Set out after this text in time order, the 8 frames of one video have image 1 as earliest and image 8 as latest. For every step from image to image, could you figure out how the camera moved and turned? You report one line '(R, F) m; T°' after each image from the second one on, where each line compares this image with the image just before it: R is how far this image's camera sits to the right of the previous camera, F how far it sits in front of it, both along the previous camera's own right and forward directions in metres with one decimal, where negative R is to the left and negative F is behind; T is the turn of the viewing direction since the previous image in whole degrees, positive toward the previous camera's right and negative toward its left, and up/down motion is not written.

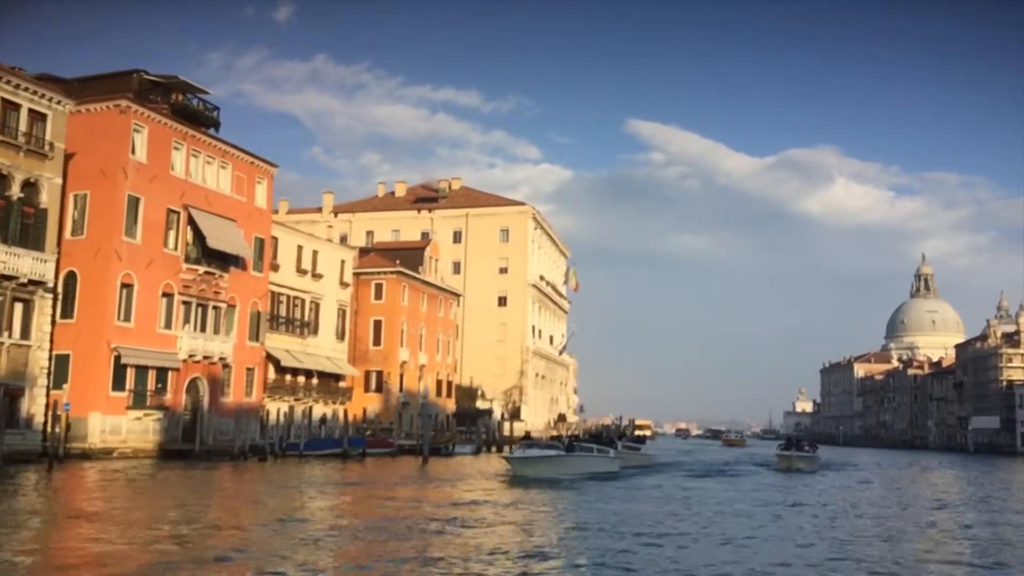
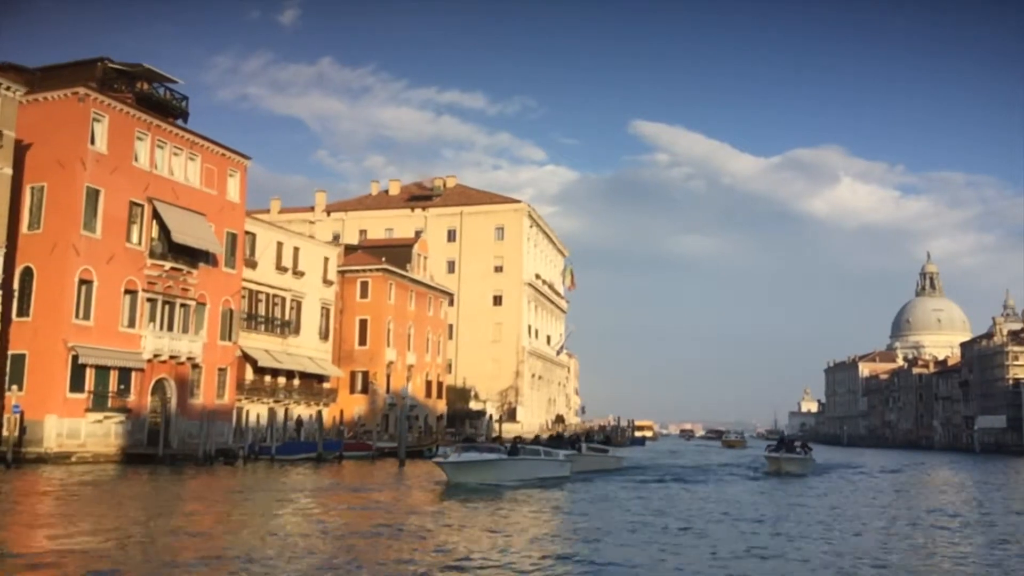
(+1.0, +1.9) m; 0°
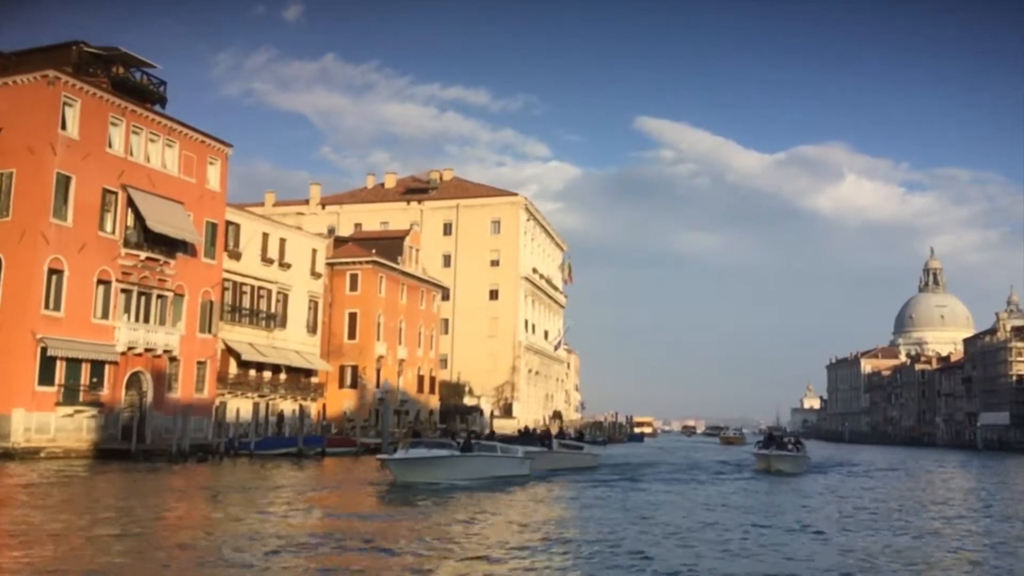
(+0.6, +1.3) m; 0°
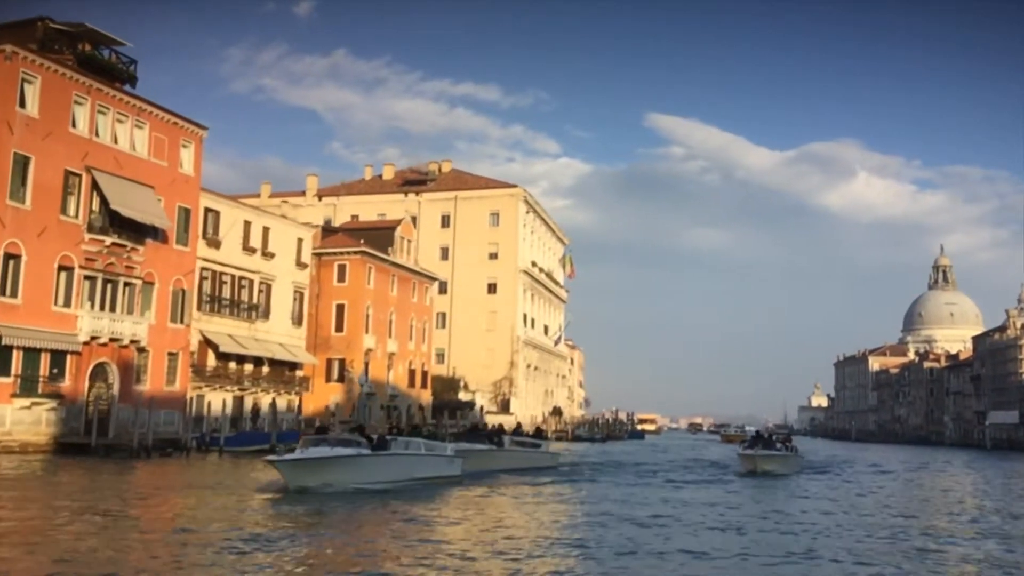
(+1.0, +1.9) m; 0°
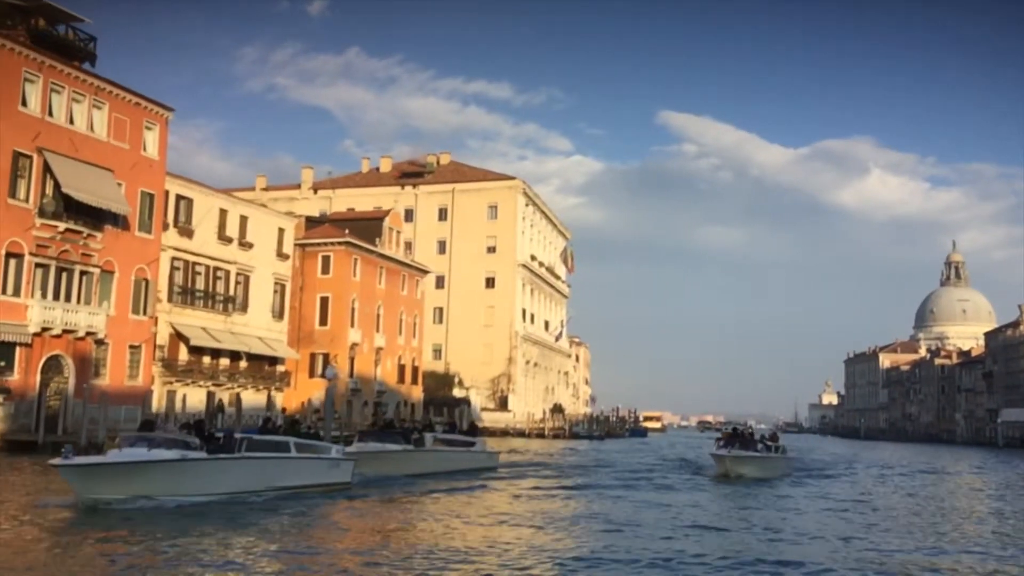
(+1.2, +2.3) m; -1°
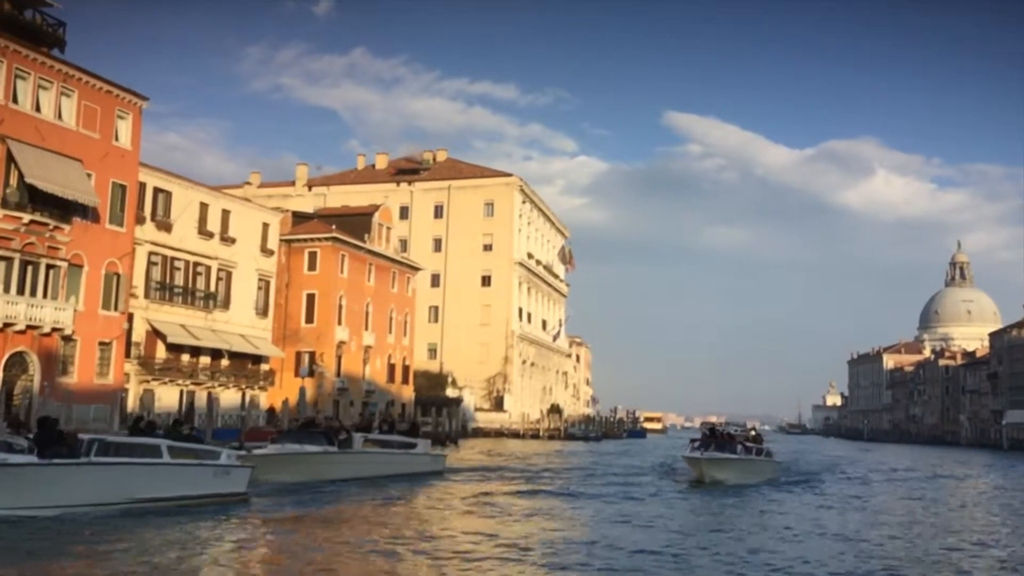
(+0.8, +1.4) m; 0°
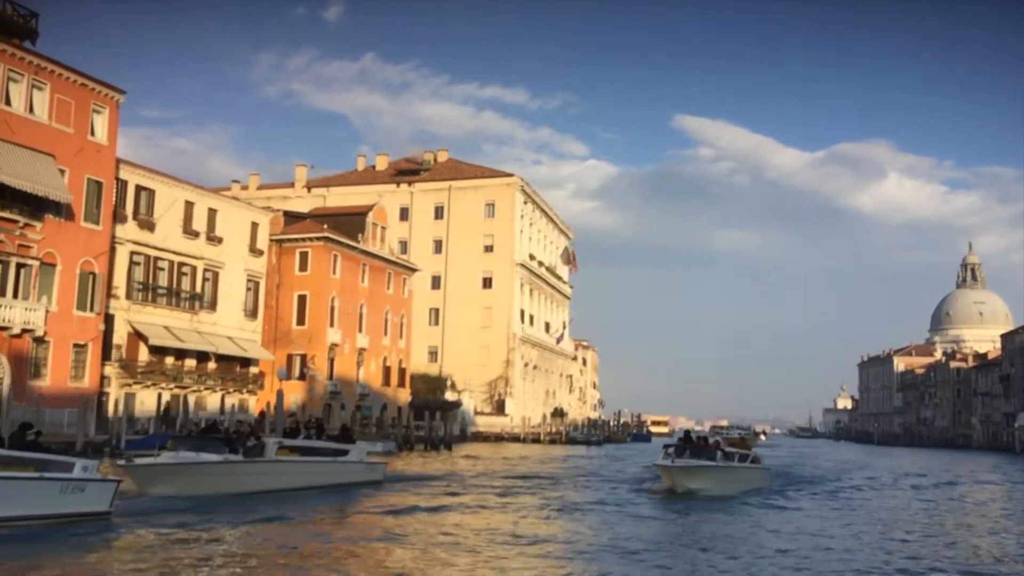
(+0.7, +1.4) m; -1°
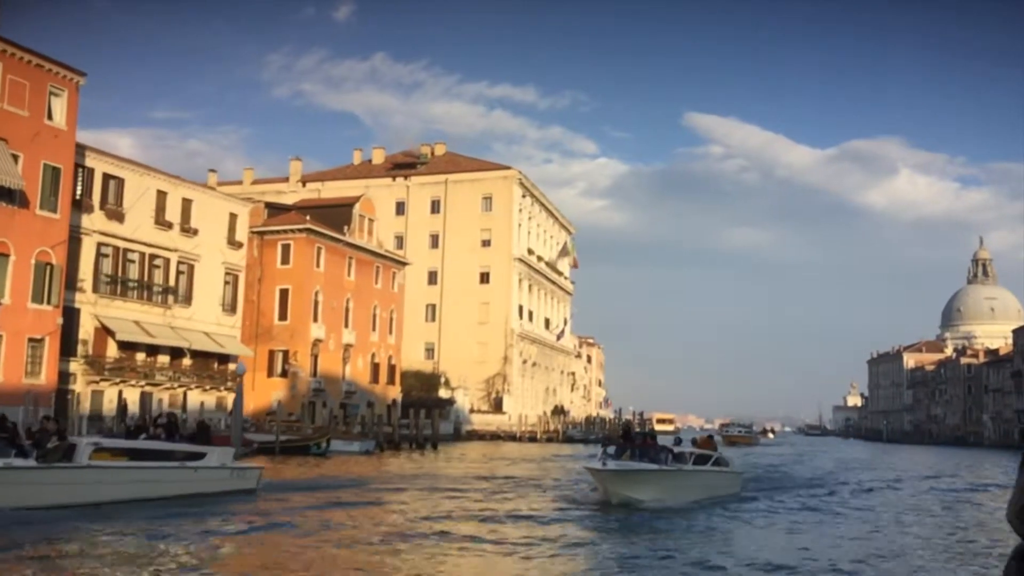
(+1.1, +2.0) m; -1°
